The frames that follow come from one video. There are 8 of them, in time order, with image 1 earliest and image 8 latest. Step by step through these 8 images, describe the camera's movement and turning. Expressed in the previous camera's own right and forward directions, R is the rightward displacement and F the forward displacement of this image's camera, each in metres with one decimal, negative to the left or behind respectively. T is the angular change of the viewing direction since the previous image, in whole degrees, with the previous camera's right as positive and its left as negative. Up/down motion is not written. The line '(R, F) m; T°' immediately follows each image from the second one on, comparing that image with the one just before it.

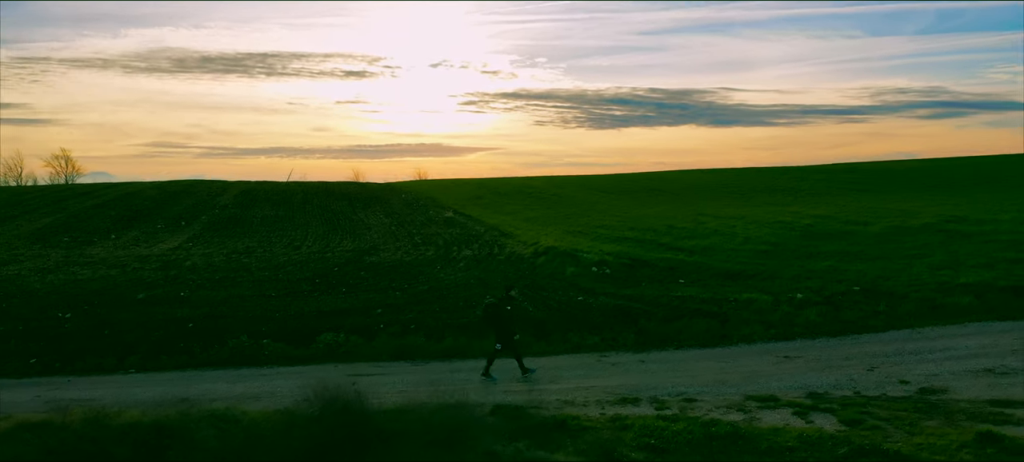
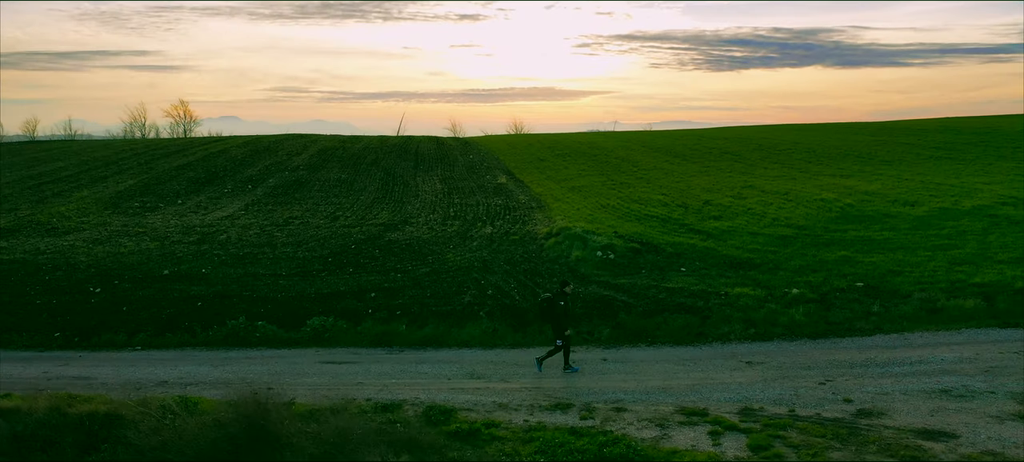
(+3.4, 0.0) m; -8°
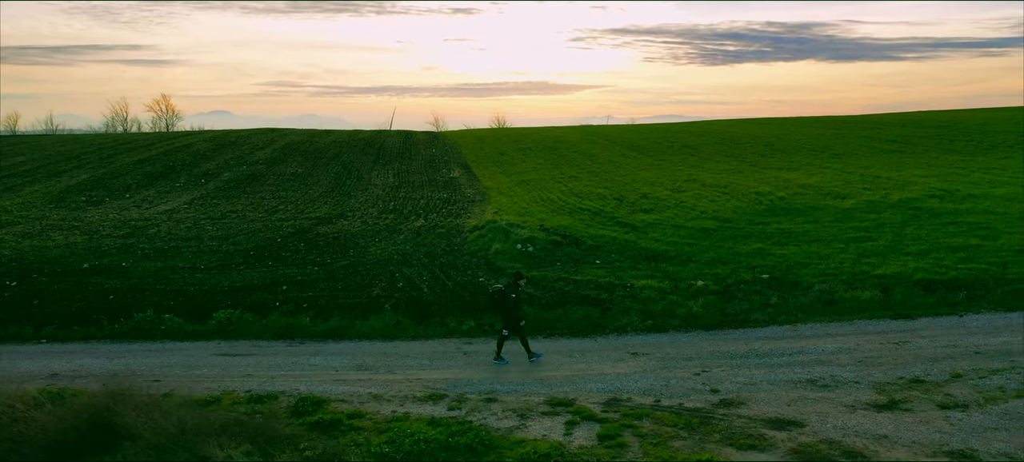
(+2.4, -0.1) m; 0°
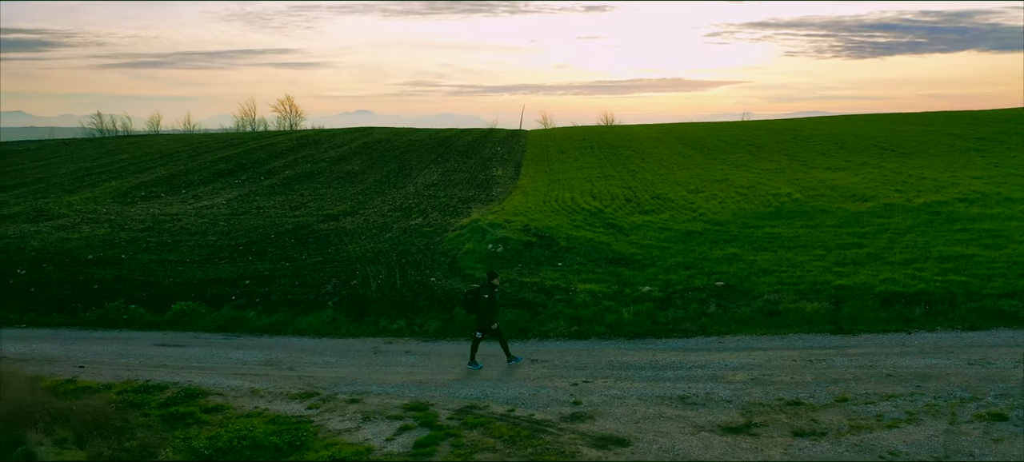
(+5.0, +0.8) m; -9°
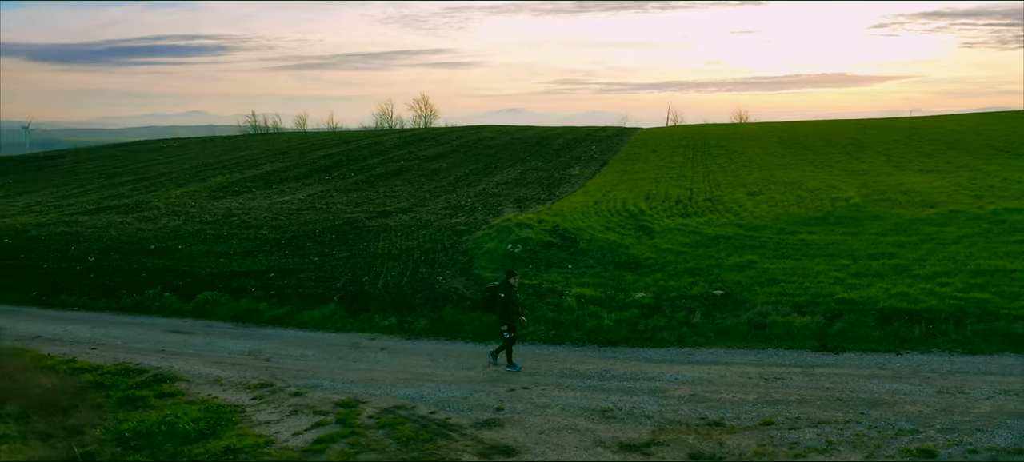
(+3.9, +0.6) m; -10°
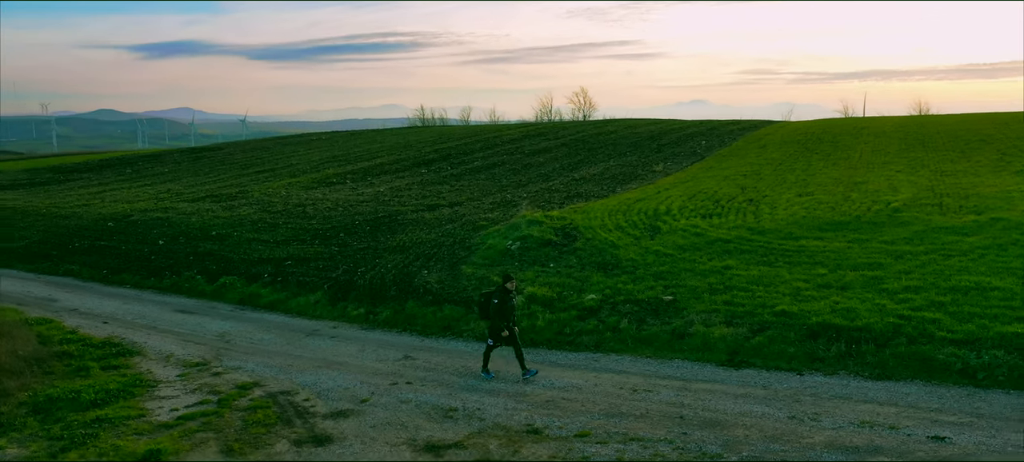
(+5.6, +0.5) m; -13°
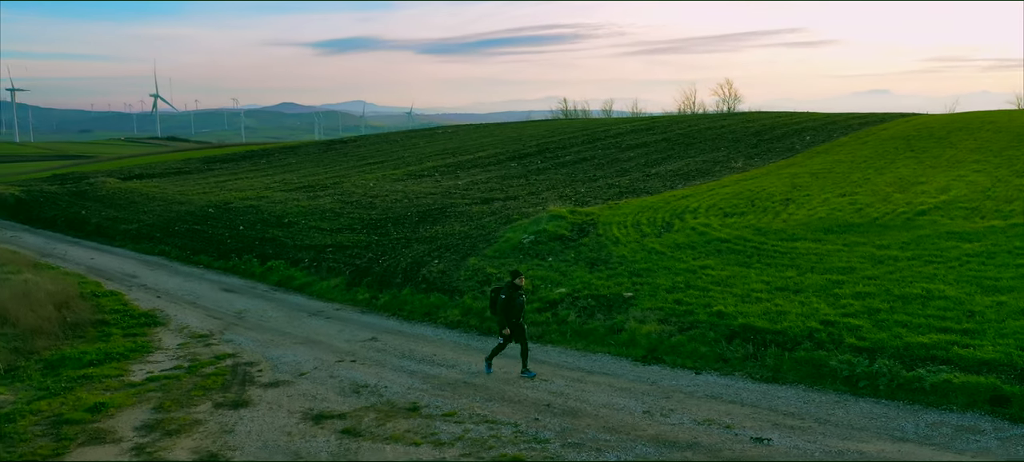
(+4.6, -0.6) m; -11°
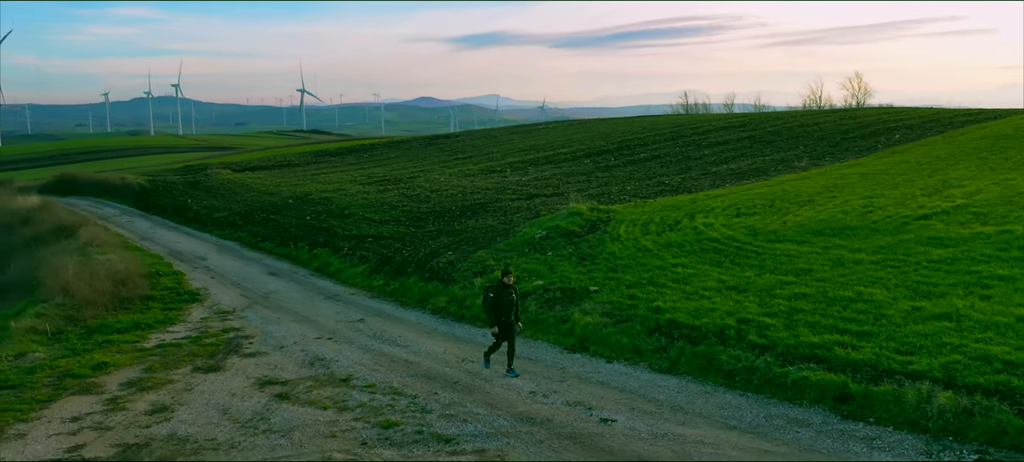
(+4.0, -1.2) m; -9°
